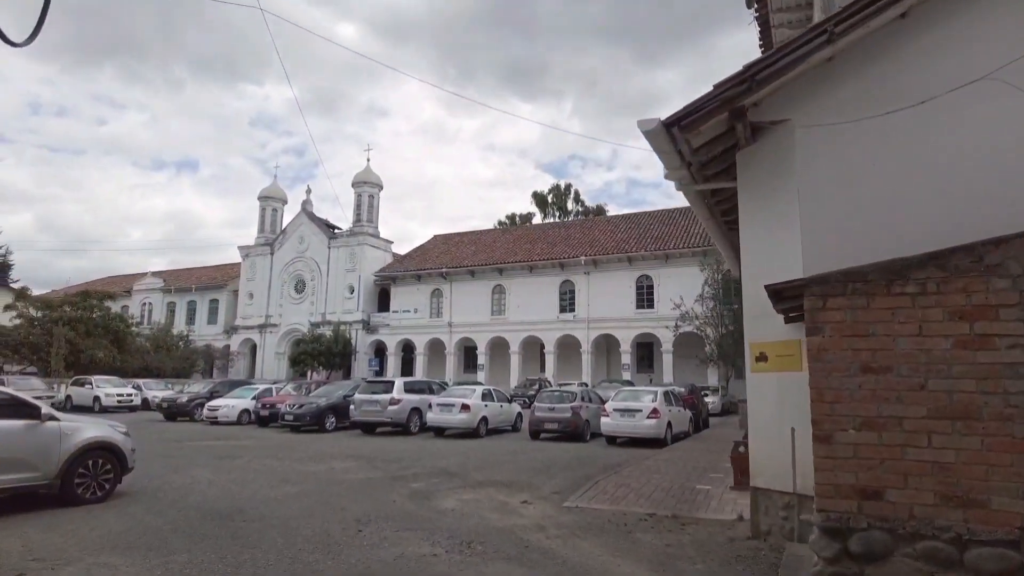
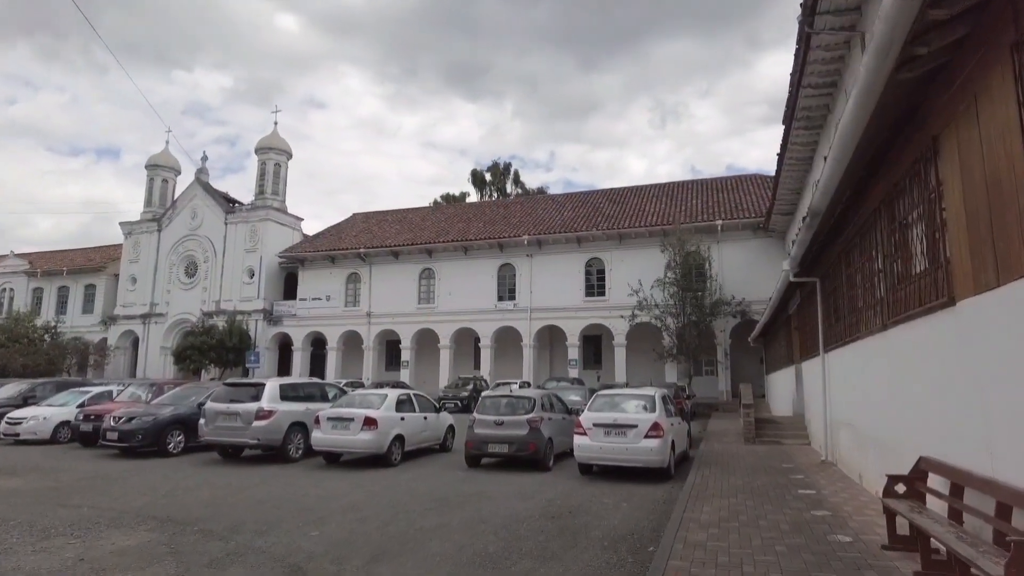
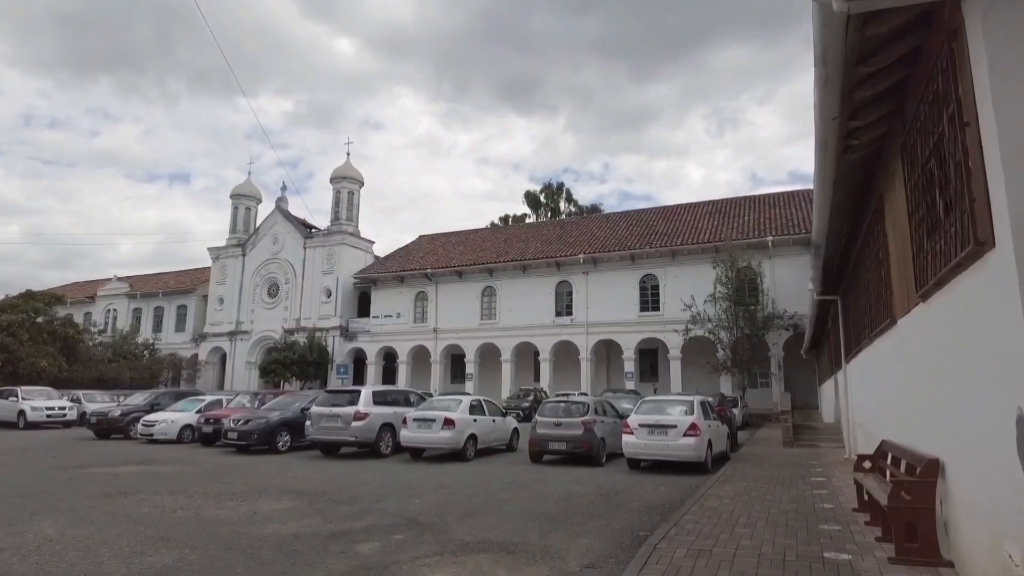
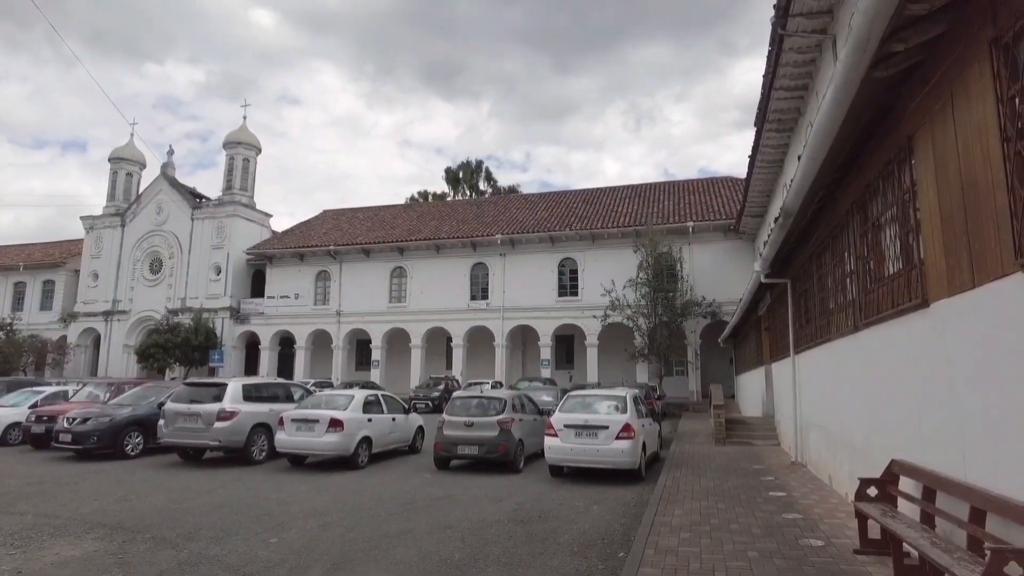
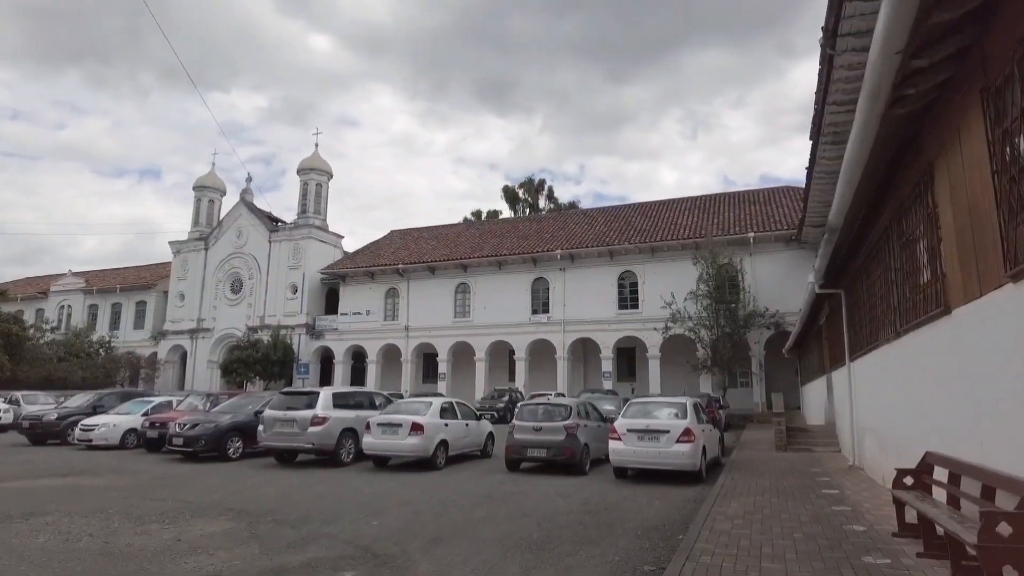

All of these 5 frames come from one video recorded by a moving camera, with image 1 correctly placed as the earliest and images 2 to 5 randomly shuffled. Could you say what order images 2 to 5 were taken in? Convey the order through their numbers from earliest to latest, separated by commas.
3, 5, 2, 4
